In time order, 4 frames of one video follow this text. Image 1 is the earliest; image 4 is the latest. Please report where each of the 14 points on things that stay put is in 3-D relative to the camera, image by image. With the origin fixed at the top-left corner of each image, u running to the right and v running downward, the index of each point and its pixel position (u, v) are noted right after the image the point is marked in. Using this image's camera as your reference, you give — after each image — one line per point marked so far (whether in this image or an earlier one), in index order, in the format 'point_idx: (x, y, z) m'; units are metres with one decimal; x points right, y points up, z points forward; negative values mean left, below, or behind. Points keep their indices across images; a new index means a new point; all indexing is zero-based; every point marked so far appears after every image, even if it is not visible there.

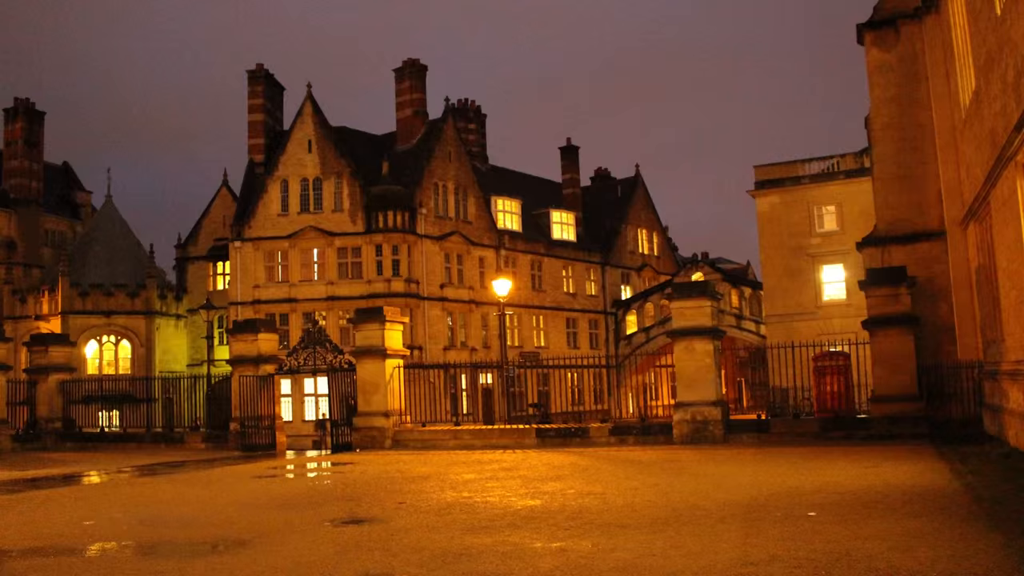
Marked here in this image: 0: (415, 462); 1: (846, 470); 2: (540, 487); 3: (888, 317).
0: (-1.8, -3.3, +18.7) m
1: (+4.5, -2.5, +13.7) m
2: (+0.4, -2.7, +13.6) m
3: (+7.3, -0.5, +19.4) m
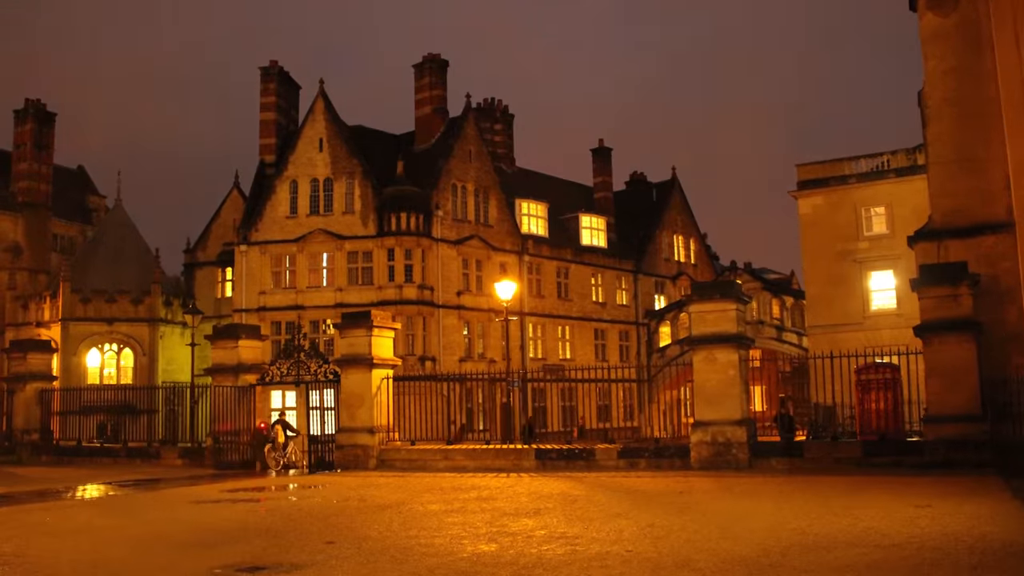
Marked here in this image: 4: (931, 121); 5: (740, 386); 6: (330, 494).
0: (-2.0, -3.2, +16.2) m
1: (+4.1, -2.4, +10.9) m
2: (0.0, -2.6, +11.0) m
3: (+7.1, -0.6, +16.5) m
4: (+8.3, +3.3, +19.8) m
5: (+3.9, -1.7, +17.2) m
6: (-2.9, -3.2, +15.4) m
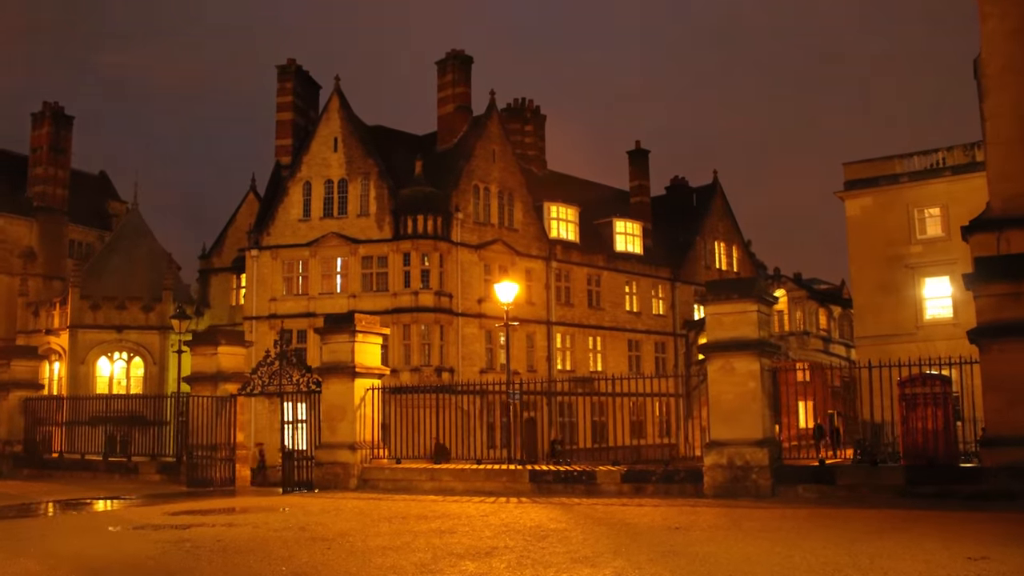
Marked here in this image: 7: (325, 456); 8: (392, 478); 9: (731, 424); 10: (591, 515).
0: (-2.3, -3.2, +14.1) m
1: (+3.5, -2.3, +8.5) m
2: (-0.6, -2.5, +8.8) m
3: (+6.9, -0.5, +13.9) m
4: (+8.2, +3.3, +17.2) m
5: (+3.7, -1.7, +14.8) m
6: (-3.2, -3.1, +13.3) m
7: (-3.5, -3.2, +18.8) m
8: (-2.2, -3.4, +18.1) m
9: (+3.3, -2.0, +14.9) m
10: (+1.0, -2.9, +12.8) m
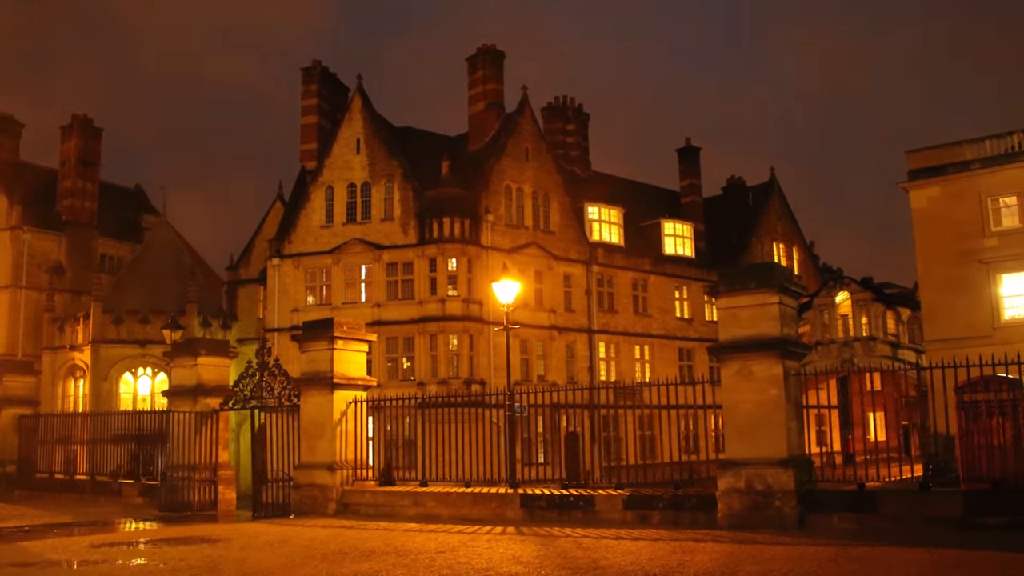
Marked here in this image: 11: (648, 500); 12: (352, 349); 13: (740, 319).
0: (-2.6, -3.1, +12.0) m
1: (+2.8, -2.0, +6.0) m
2: (-1.3, -2.3, +6.5) m
3: (+6.4, -0.3, +11.2) m
4: (+8.0, +3.5, +14.4) m
5: (+3.4, -1.5, +12.2) m
6: (-3.6, -3.1, +11.3) m
7: (-3.5, -3.2, +16.7) m
8: (-2.2, -3.4, +16.0) m
9: (+2.9, -1.9, +12.4) m
10: (+0.6, -2.8, +10.5) m
11: (+1.8, -2.8, +13.2) m
12: (-2.7, -1.0, +17.1) m
13: (+2.9, -0.4, +12.8) m
